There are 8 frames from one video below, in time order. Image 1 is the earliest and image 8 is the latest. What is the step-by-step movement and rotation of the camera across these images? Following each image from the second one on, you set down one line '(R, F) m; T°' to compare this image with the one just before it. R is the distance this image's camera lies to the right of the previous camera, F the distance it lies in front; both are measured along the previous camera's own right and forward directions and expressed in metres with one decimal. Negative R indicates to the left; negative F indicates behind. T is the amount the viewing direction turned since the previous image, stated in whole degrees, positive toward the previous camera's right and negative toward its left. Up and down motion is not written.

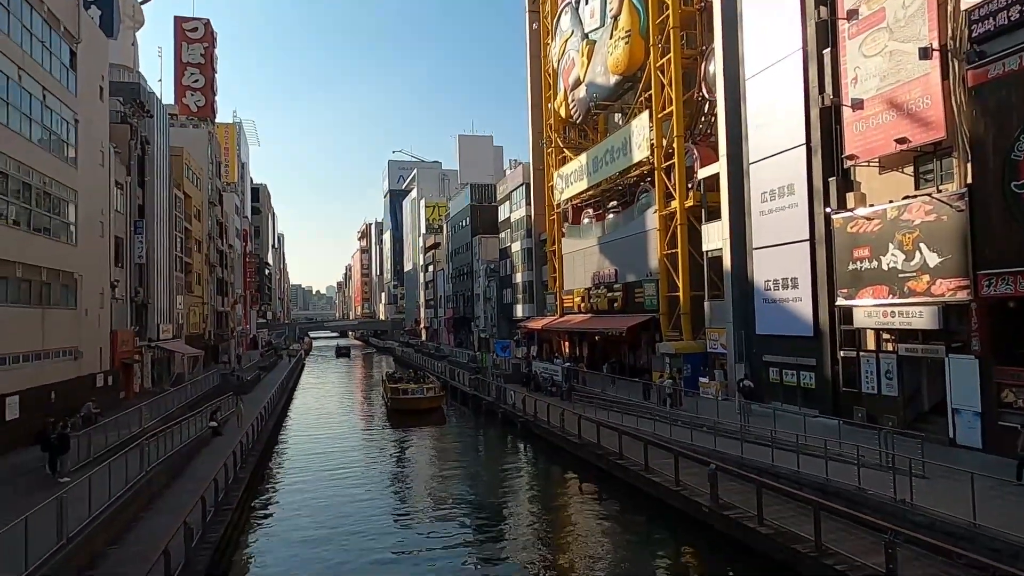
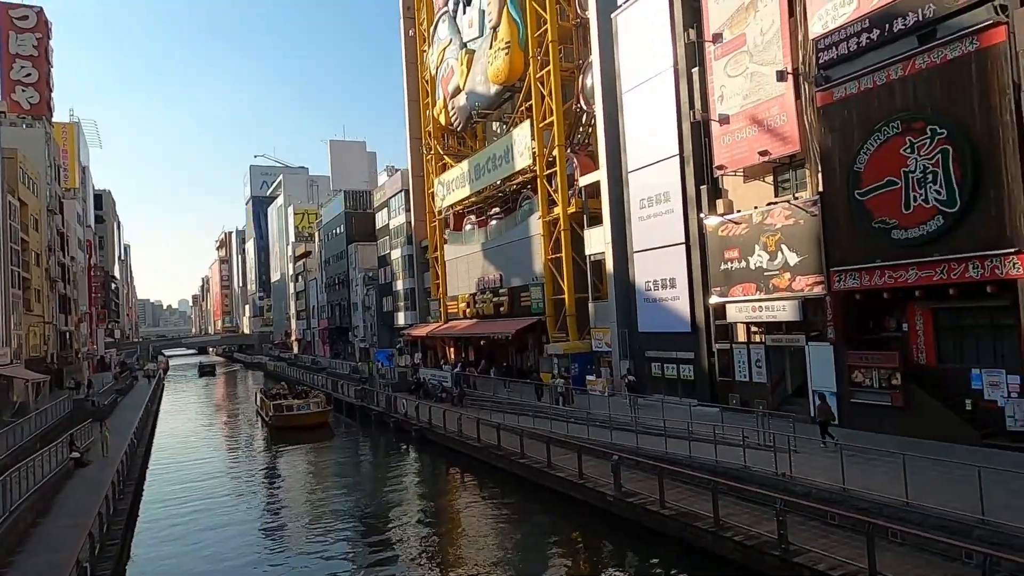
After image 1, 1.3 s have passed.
(-1.0, -0.3) m; +11°
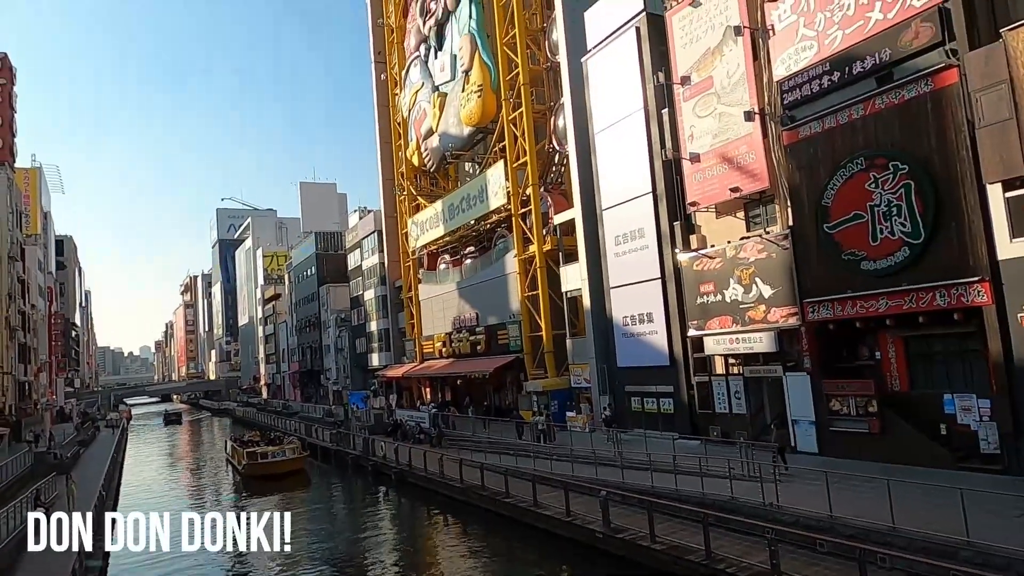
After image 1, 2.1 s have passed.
(-0.4, -0.2) m; +3°
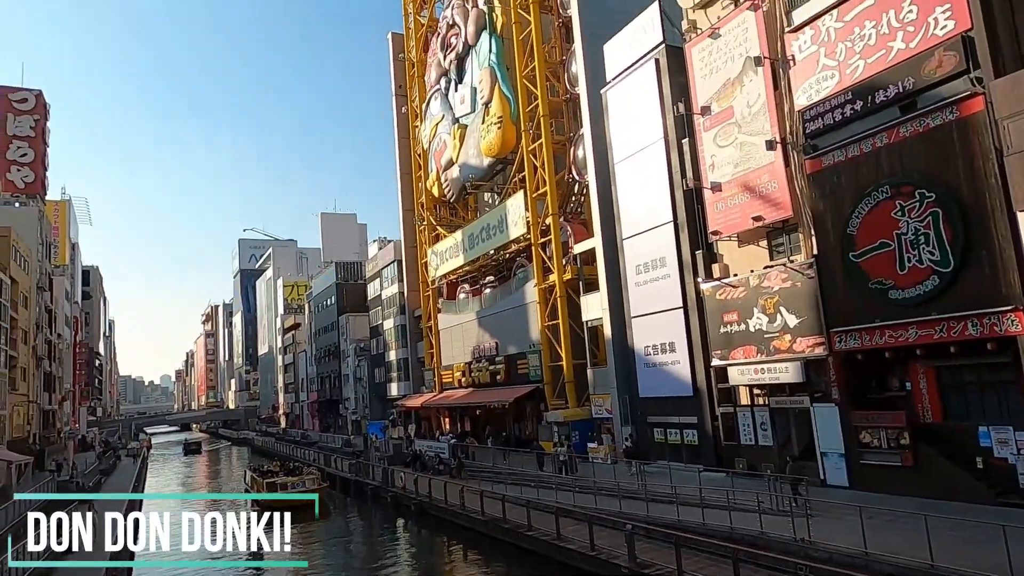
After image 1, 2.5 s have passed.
(-0.2, 0.0) m; -1°
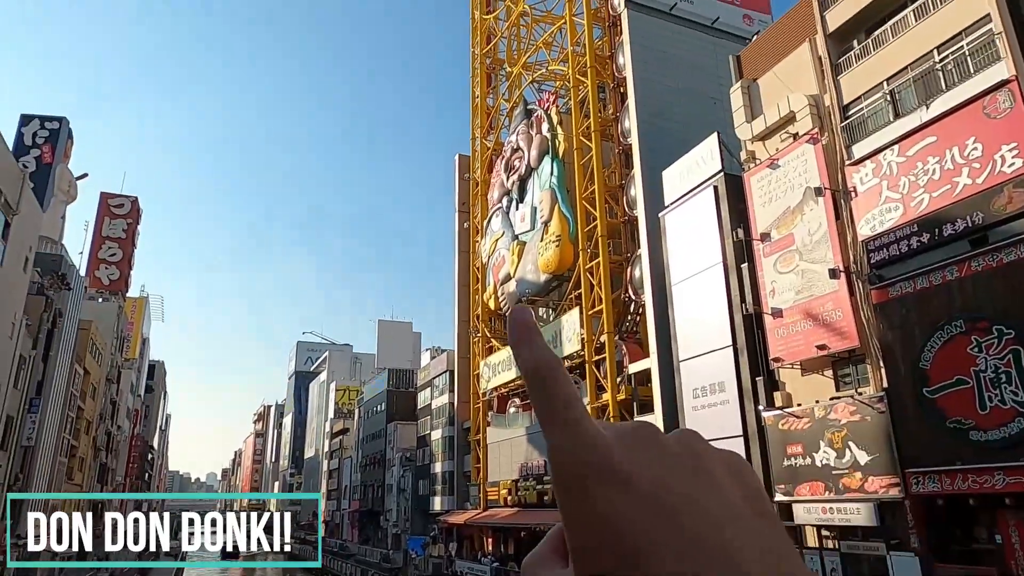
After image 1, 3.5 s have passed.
(-0.2, -0.1) m; -5°
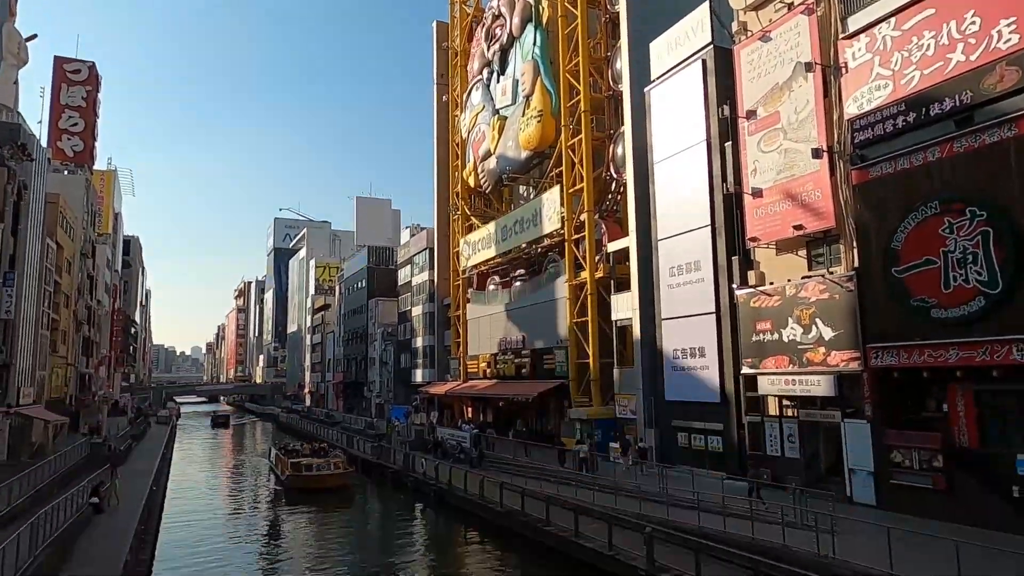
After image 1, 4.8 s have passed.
(0.0, 0.0) m; +2°
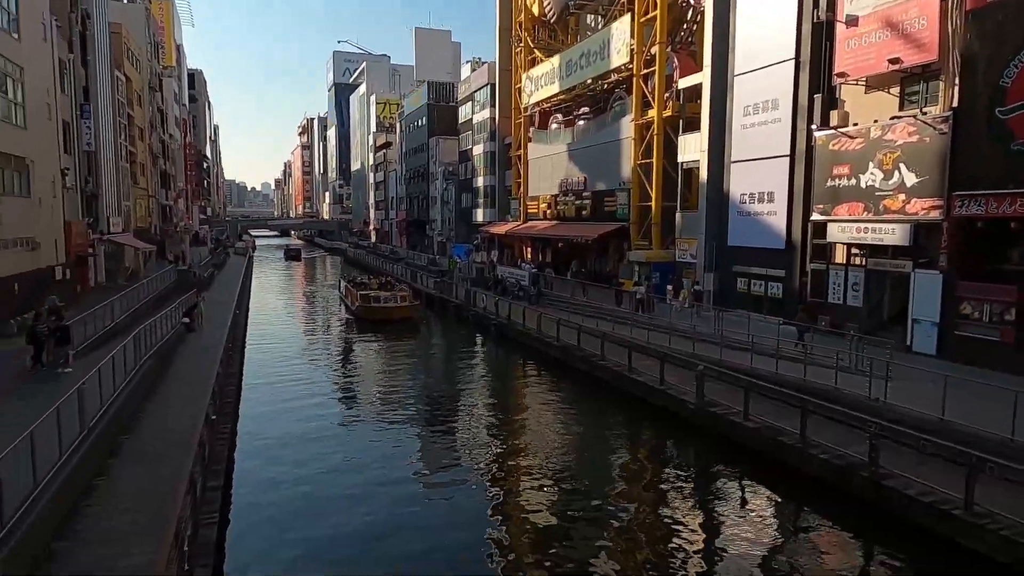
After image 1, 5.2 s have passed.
(0.0, 0.0) m; -5°
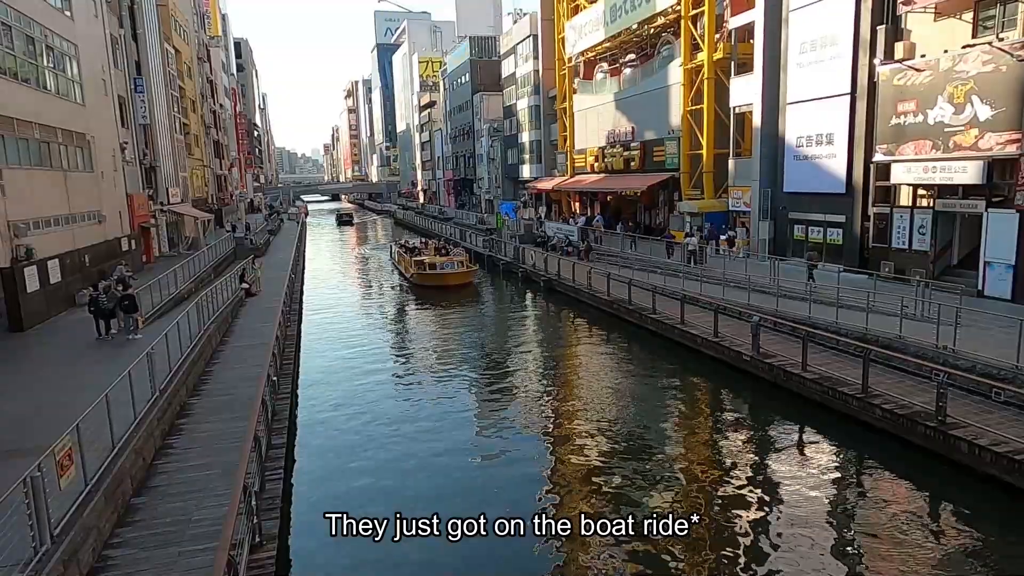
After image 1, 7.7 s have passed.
(0.0, +0.1) m; -4°
